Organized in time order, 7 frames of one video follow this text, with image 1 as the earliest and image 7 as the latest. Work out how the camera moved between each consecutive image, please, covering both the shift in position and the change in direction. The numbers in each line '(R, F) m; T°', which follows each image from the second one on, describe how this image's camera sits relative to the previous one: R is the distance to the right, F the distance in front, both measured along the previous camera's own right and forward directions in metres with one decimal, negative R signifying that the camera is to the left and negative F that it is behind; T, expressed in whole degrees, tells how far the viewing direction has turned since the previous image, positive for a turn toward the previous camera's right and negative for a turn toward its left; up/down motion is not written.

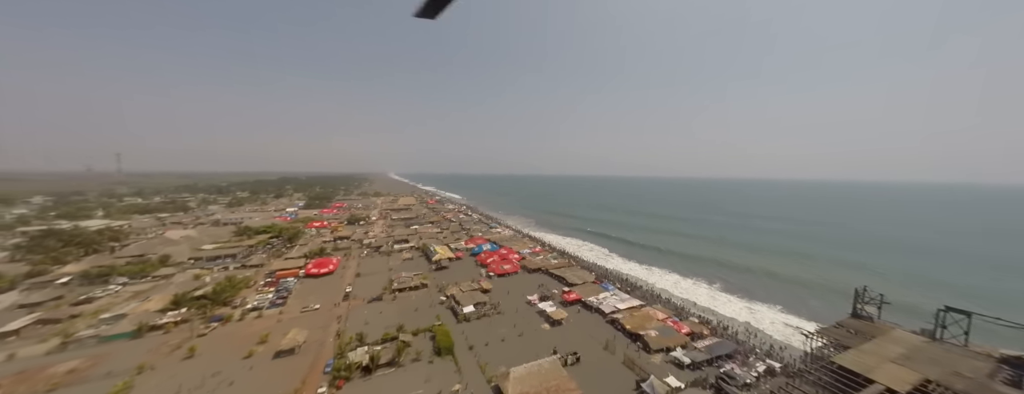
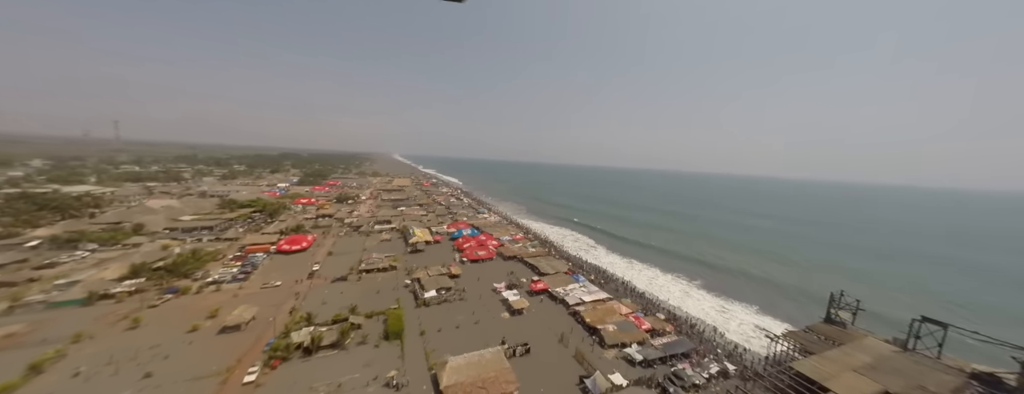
(+3.2, +1.1) m; -1°
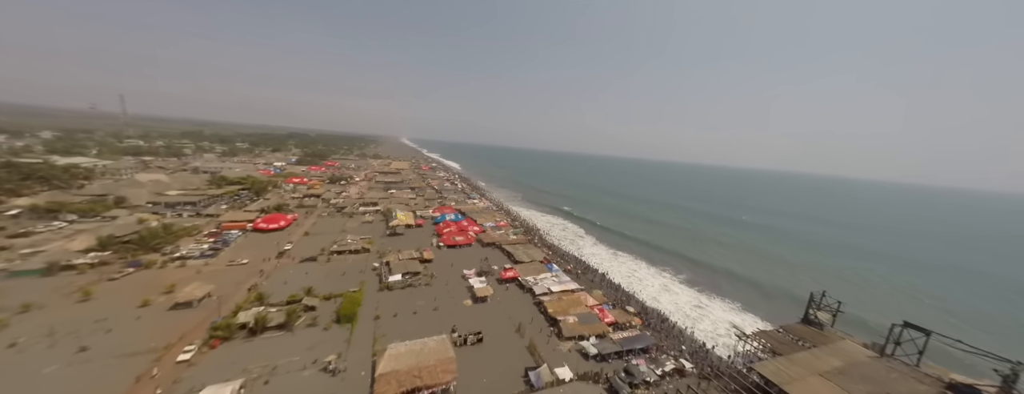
(+3.2, +1.1) m; -1°
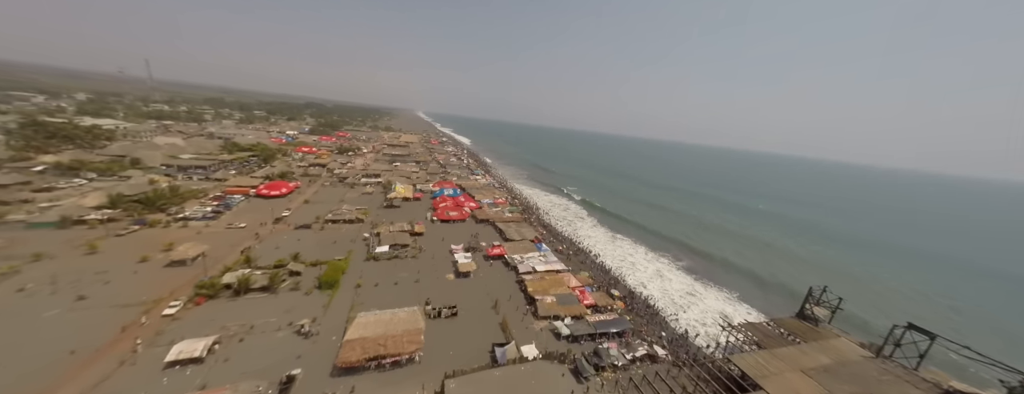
(+2.3, +0.6) m; -3°
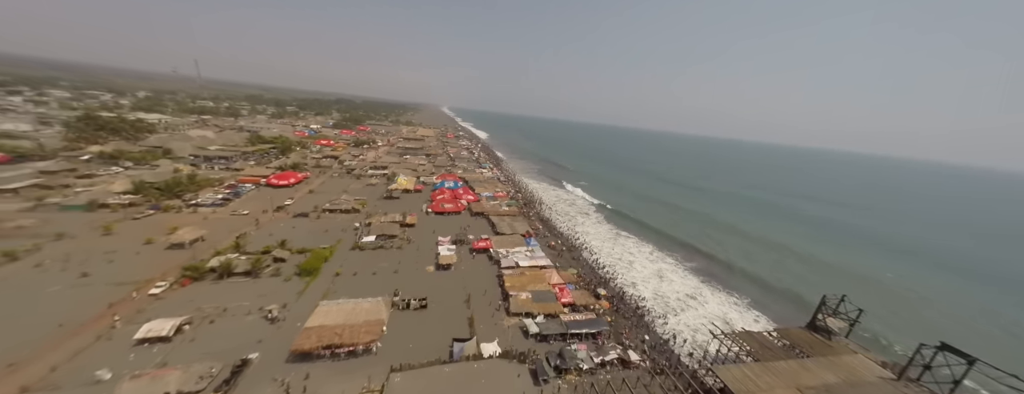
(+3.4, +0.9) m; -5°
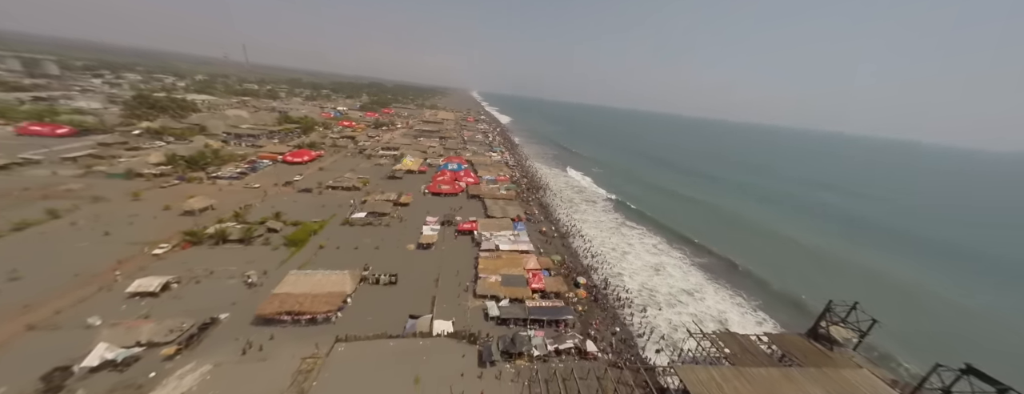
(+3.8, +0.7) m; -6°
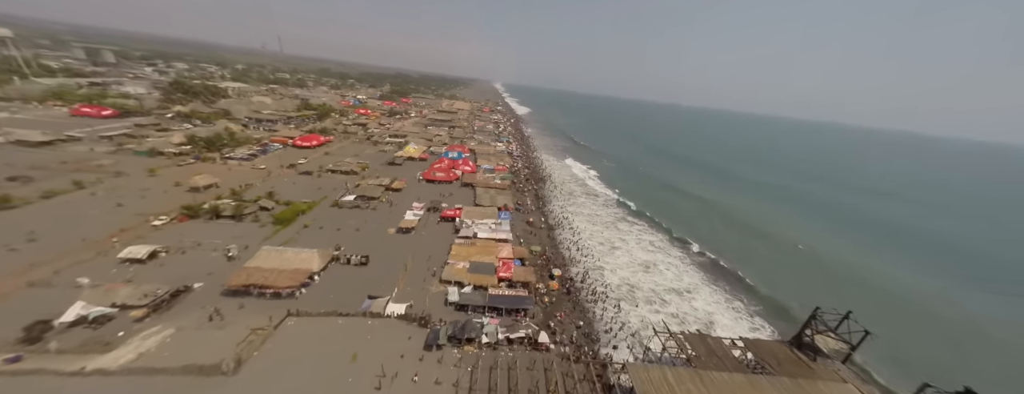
(+3.5, +0.5) m; -4°
